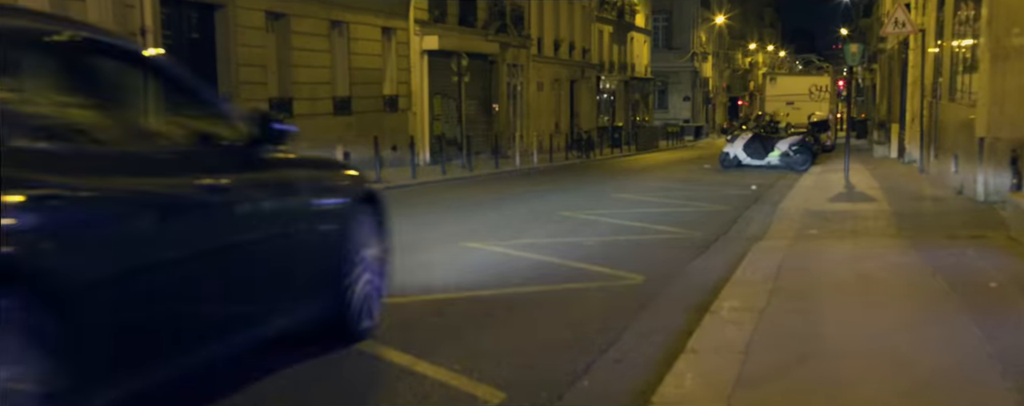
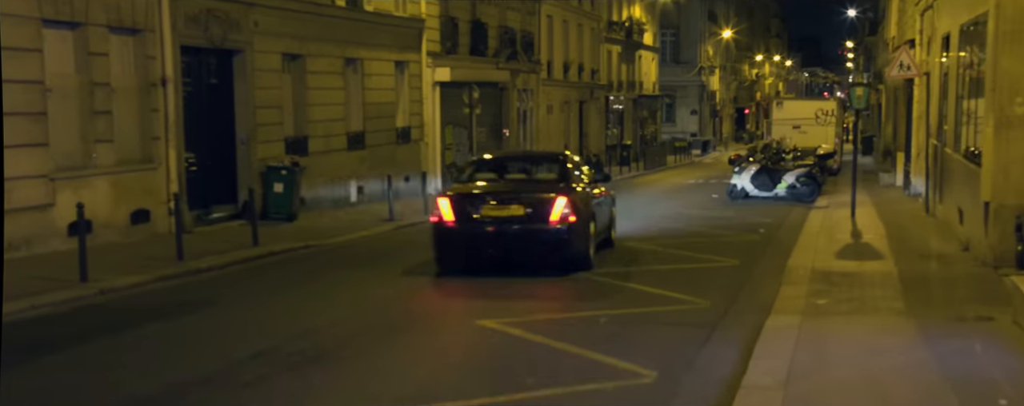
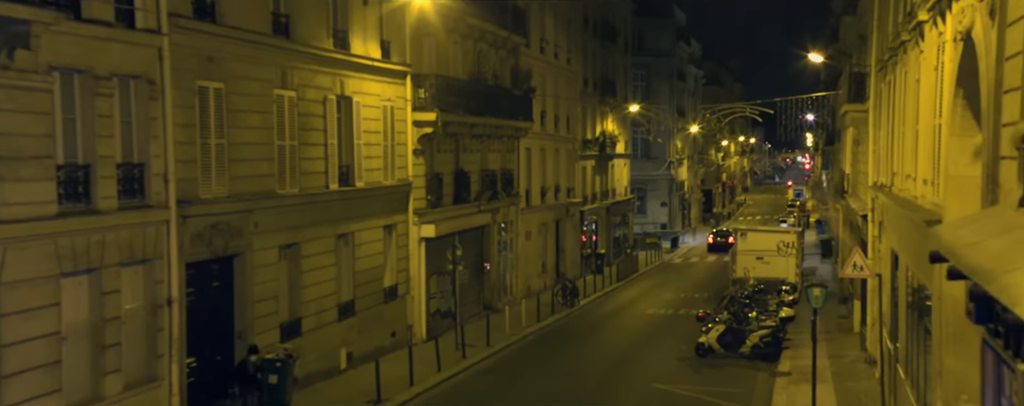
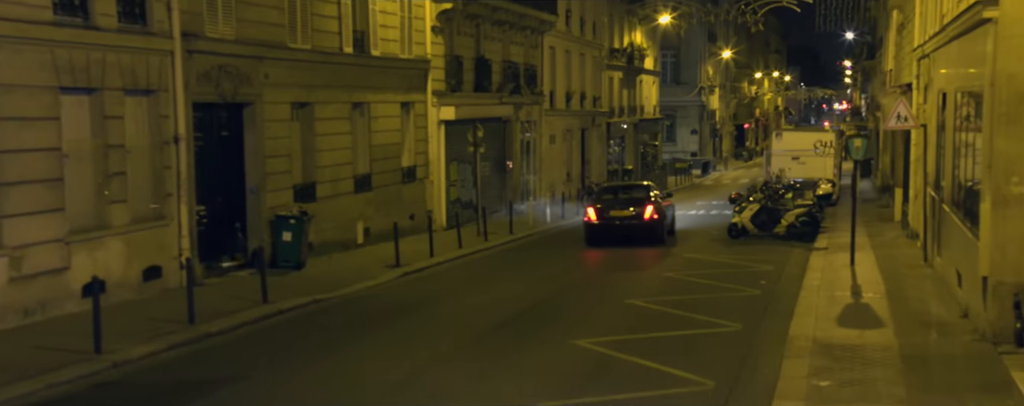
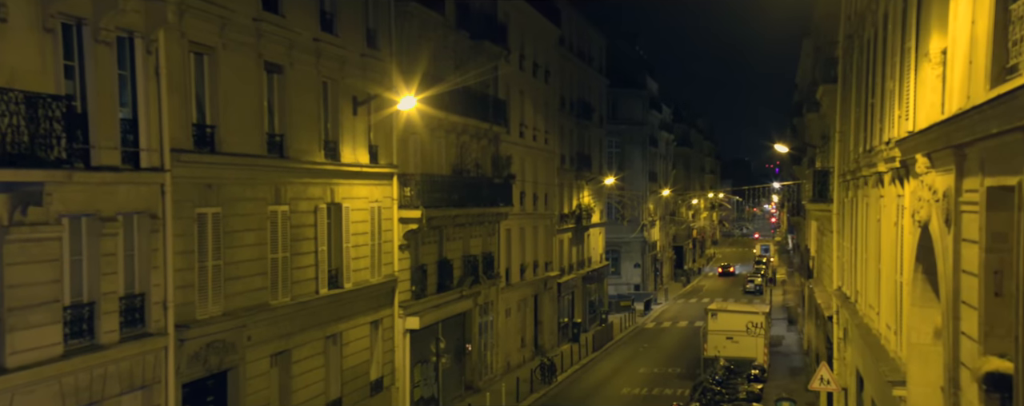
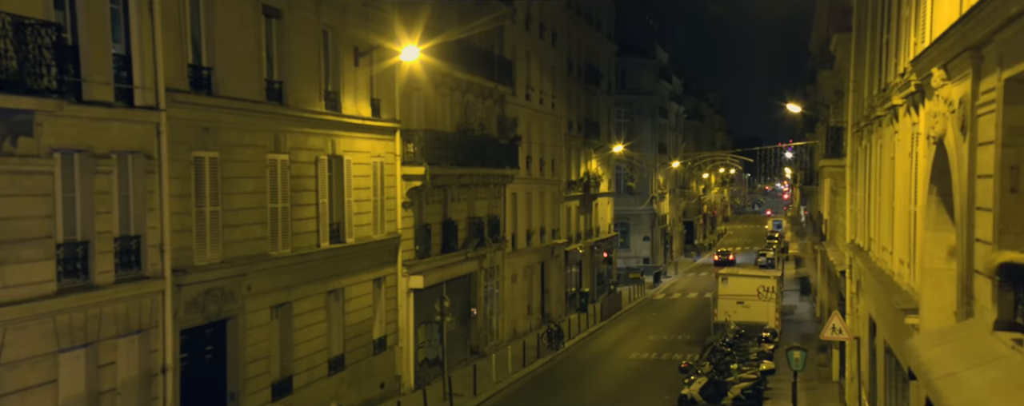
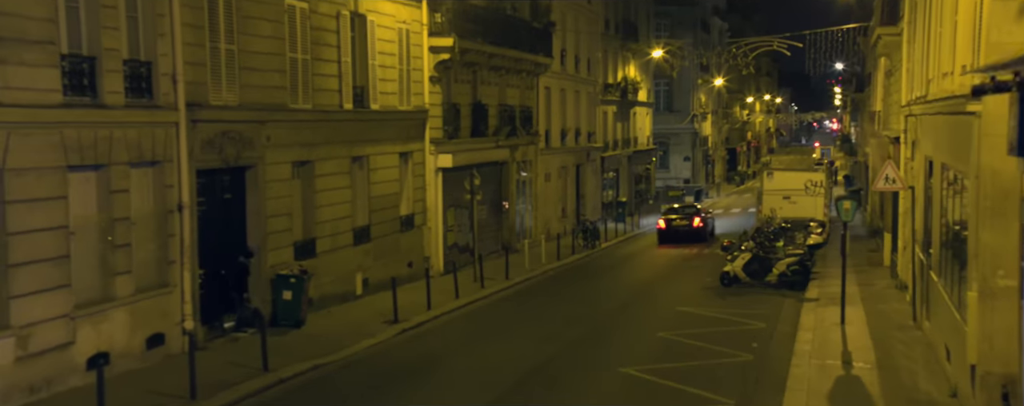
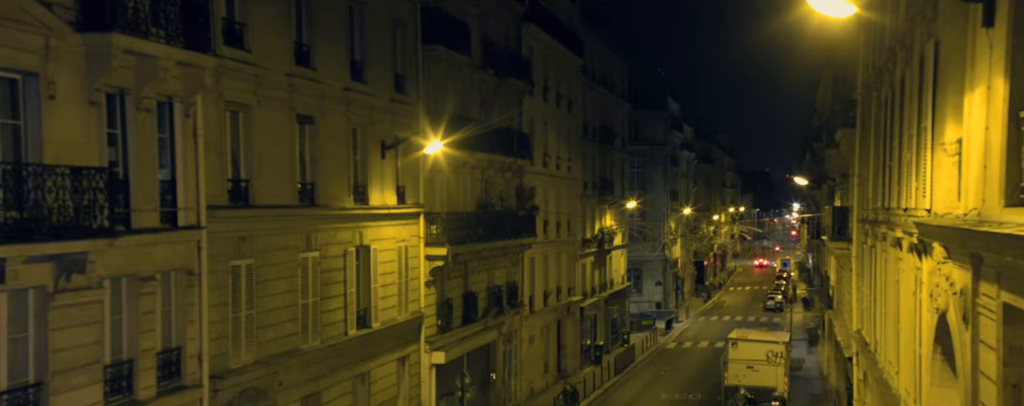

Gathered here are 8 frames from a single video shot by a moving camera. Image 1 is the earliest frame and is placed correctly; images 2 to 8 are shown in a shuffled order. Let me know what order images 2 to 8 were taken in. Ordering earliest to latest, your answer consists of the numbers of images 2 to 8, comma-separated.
2, 4, 7, 3, 6, 5, 8
